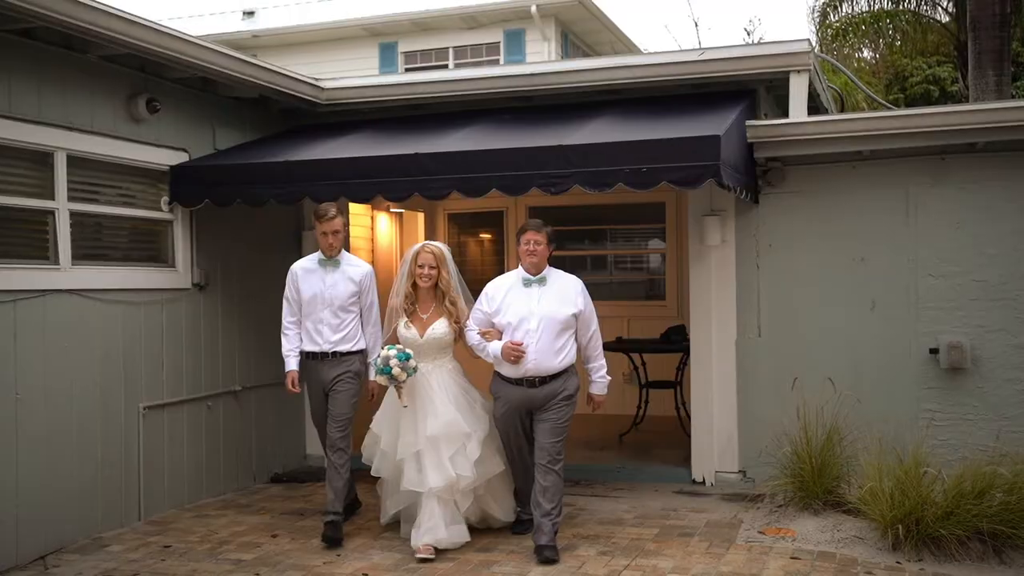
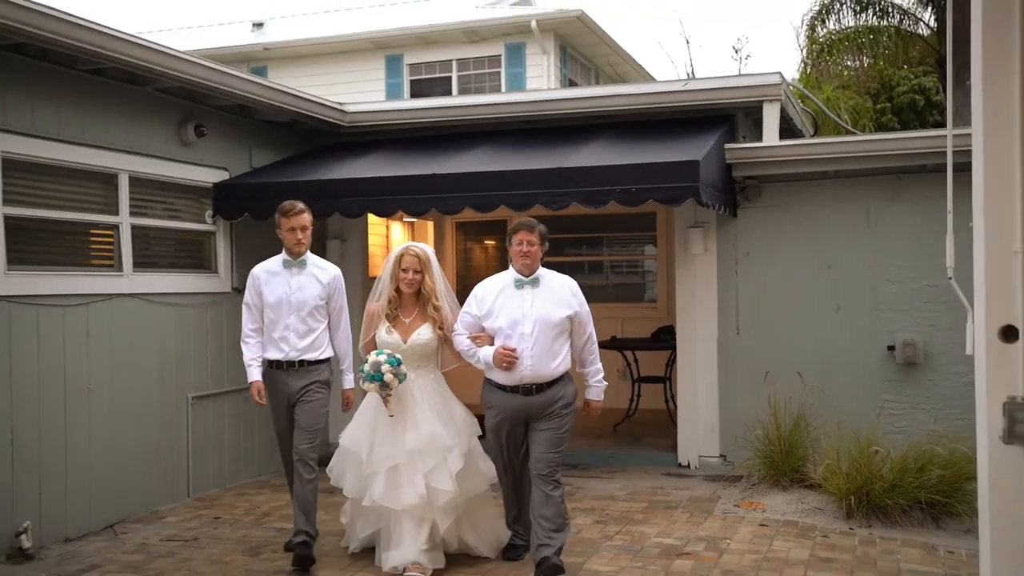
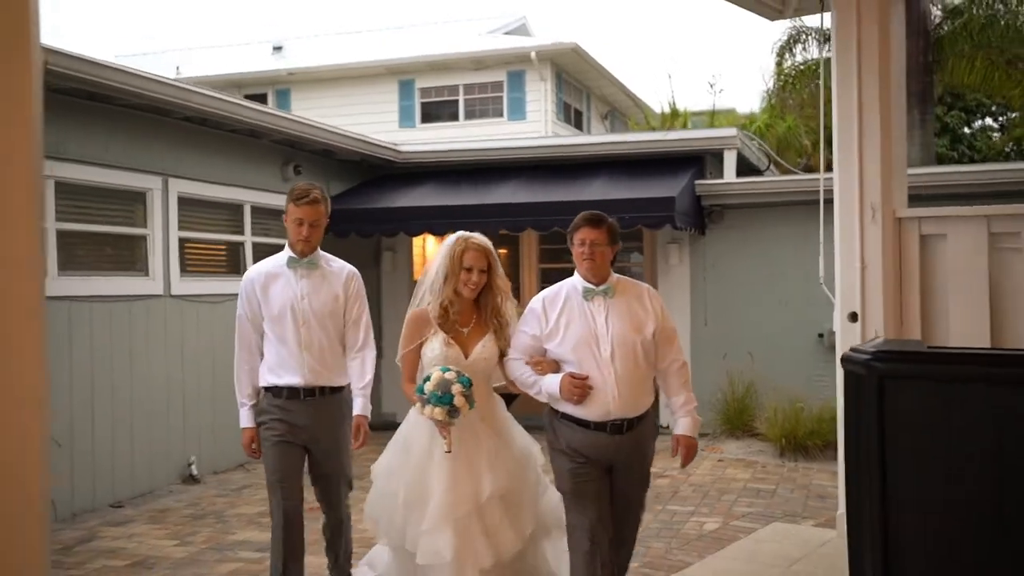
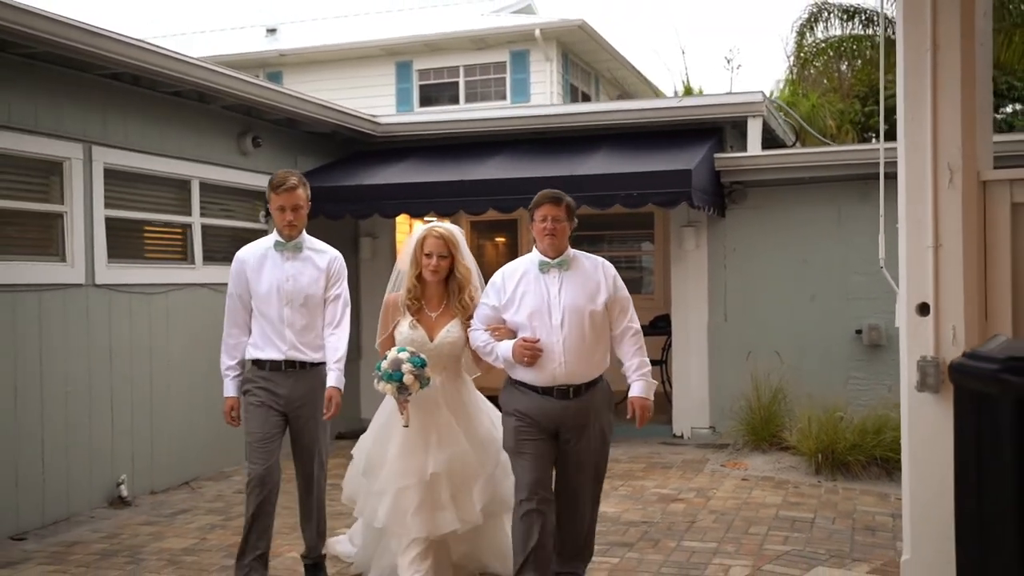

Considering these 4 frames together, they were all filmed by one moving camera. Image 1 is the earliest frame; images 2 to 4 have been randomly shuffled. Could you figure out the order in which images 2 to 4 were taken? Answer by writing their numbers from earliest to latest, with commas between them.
2, 4, 3
